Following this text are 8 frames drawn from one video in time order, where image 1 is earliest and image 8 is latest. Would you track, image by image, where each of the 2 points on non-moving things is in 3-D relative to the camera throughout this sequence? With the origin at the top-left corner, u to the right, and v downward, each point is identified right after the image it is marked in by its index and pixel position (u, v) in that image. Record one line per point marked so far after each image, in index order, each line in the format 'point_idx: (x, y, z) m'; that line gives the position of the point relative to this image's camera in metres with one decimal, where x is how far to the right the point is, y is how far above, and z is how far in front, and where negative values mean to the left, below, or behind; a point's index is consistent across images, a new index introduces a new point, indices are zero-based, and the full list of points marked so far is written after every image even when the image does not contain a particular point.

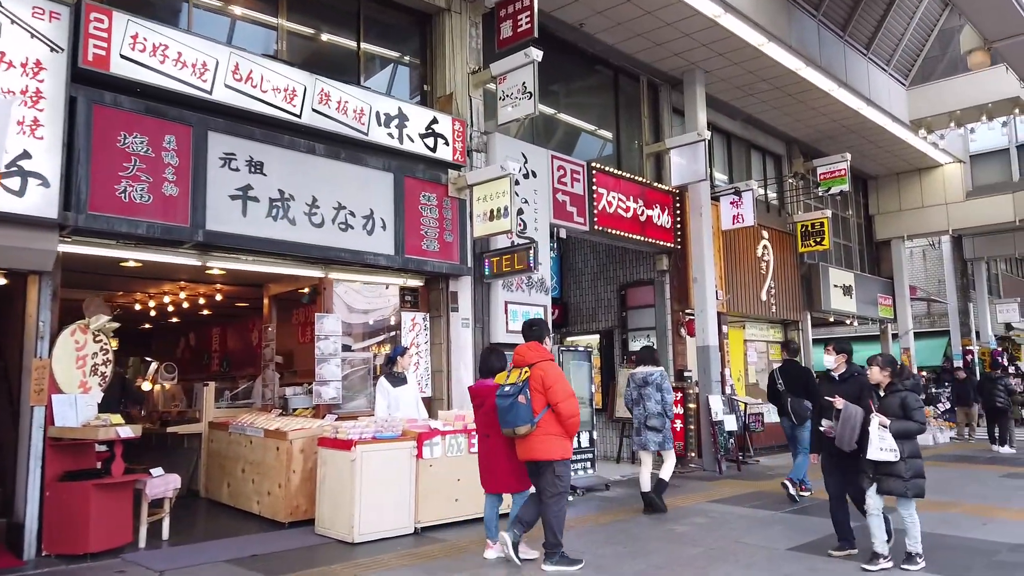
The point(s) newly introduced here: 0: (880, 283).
0: (+8.4, +0.1, +17.1) m
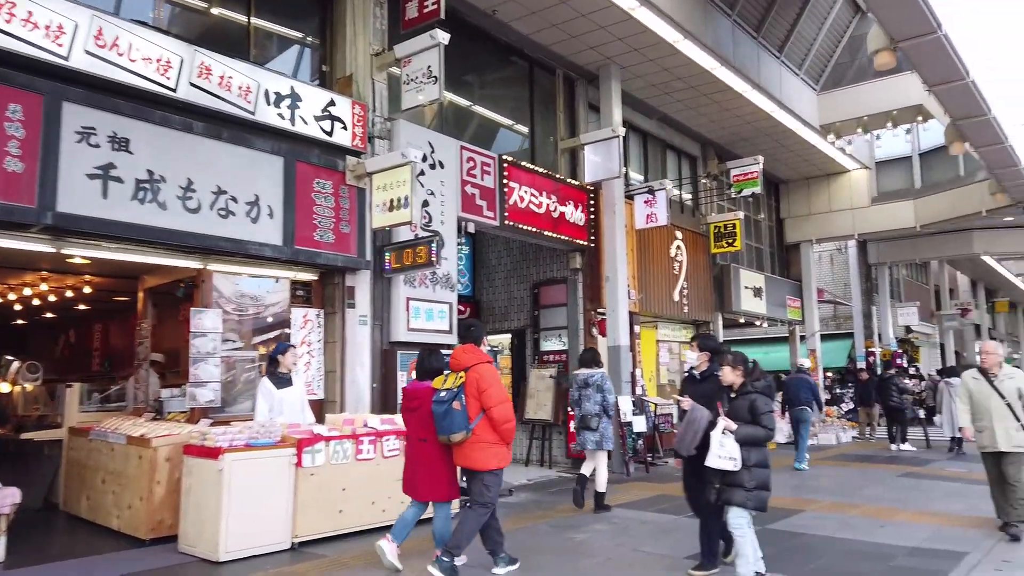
0: (+6.4, +0.1, +17.4) m
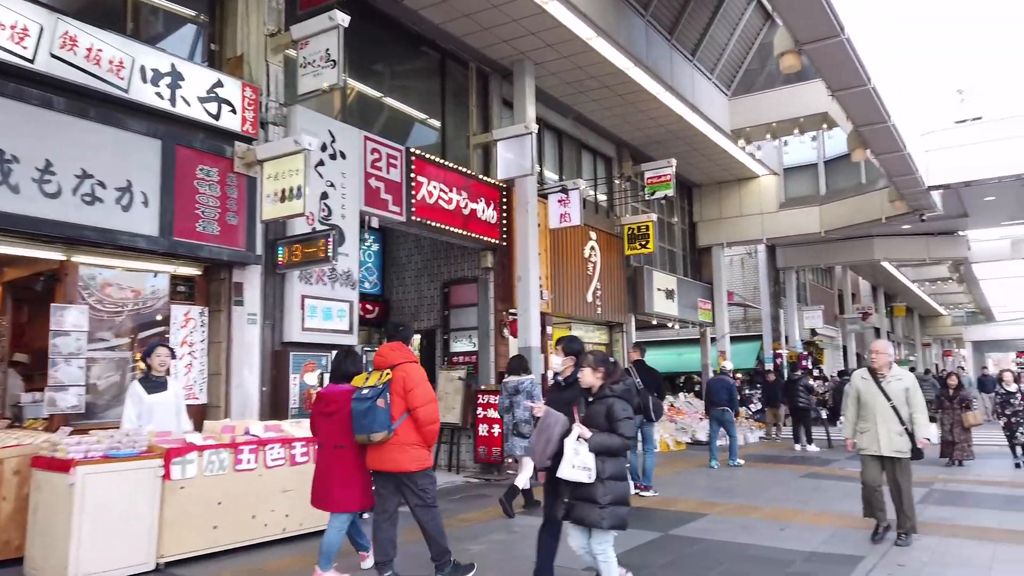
0: (+4.4, 0.0, +17.6) m
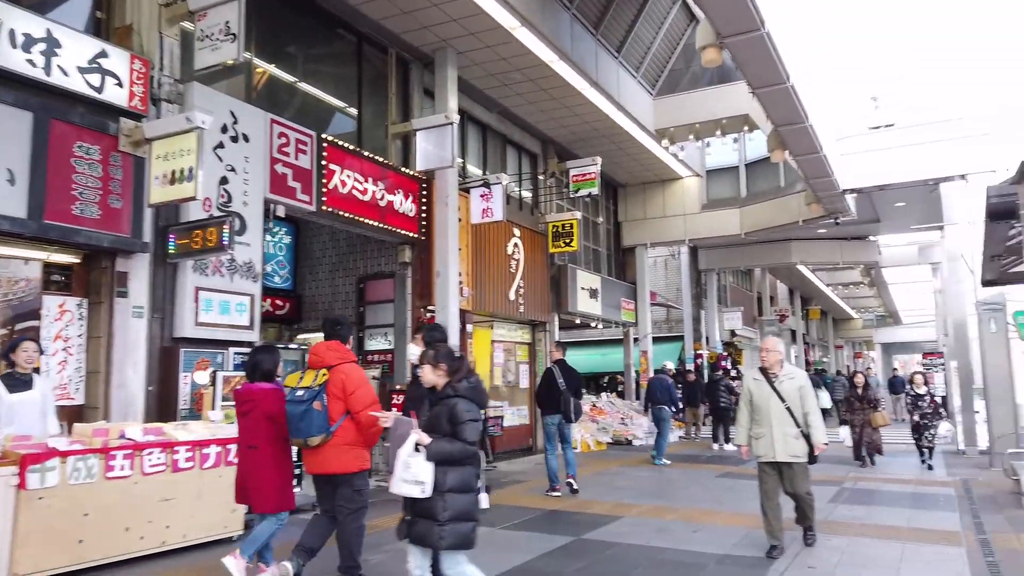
0: (+2.6, 0.0, +17.6) m
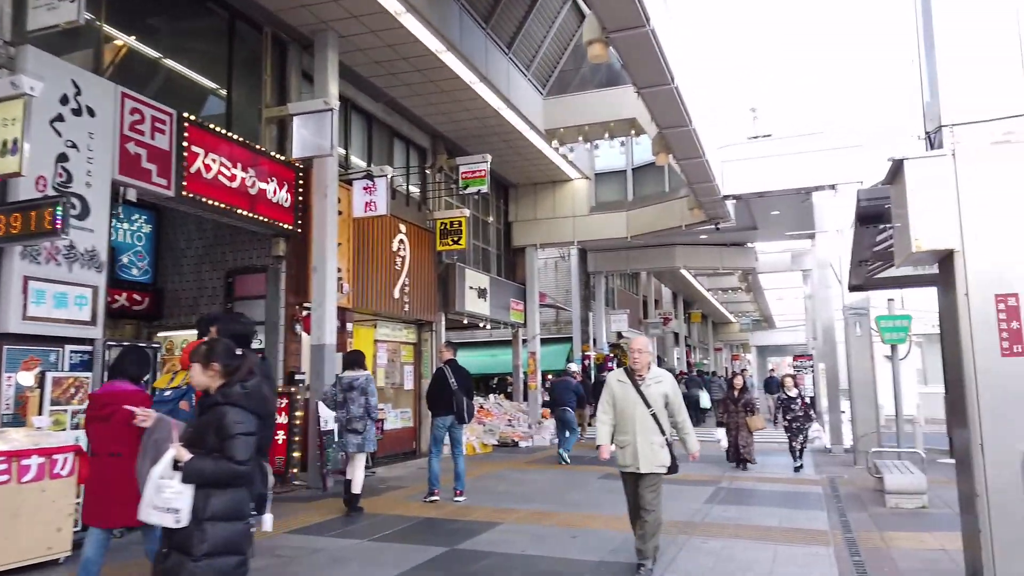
0: (0.0, 0.0, +17.5) m
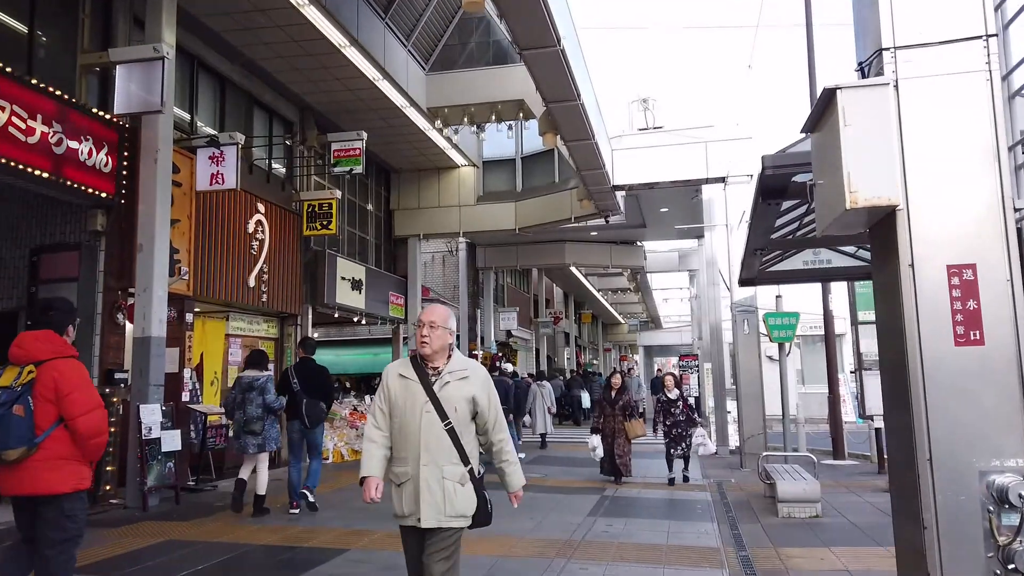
0: (-2.6, +0.2, +16.2) m
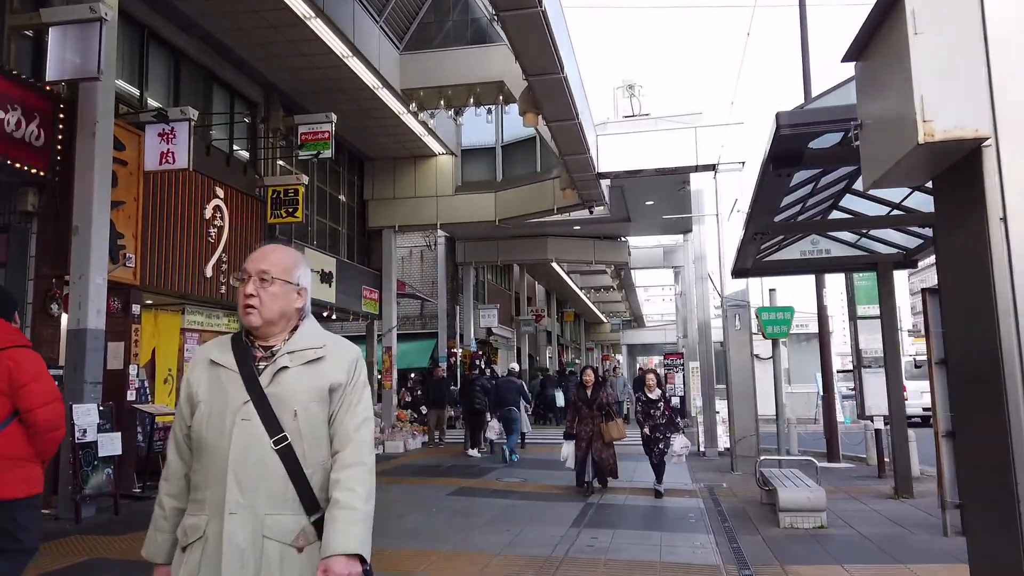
0: (-3.0, +0.3, +15.4) m
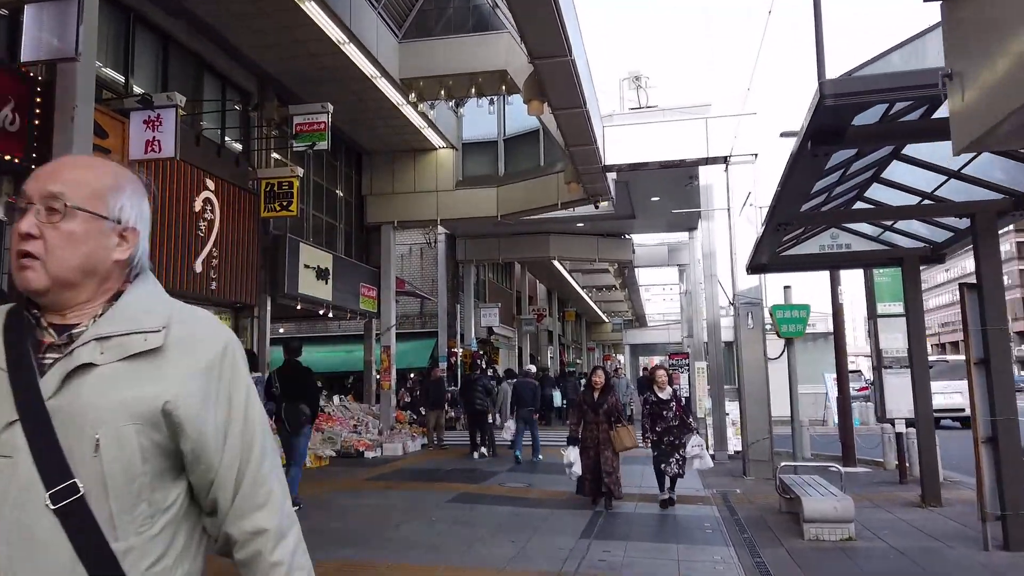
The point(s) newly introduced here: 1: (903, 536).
0: (-3.0, +0.3, +15.0) m
1: (+3.3, -2.1, +6.4) m
